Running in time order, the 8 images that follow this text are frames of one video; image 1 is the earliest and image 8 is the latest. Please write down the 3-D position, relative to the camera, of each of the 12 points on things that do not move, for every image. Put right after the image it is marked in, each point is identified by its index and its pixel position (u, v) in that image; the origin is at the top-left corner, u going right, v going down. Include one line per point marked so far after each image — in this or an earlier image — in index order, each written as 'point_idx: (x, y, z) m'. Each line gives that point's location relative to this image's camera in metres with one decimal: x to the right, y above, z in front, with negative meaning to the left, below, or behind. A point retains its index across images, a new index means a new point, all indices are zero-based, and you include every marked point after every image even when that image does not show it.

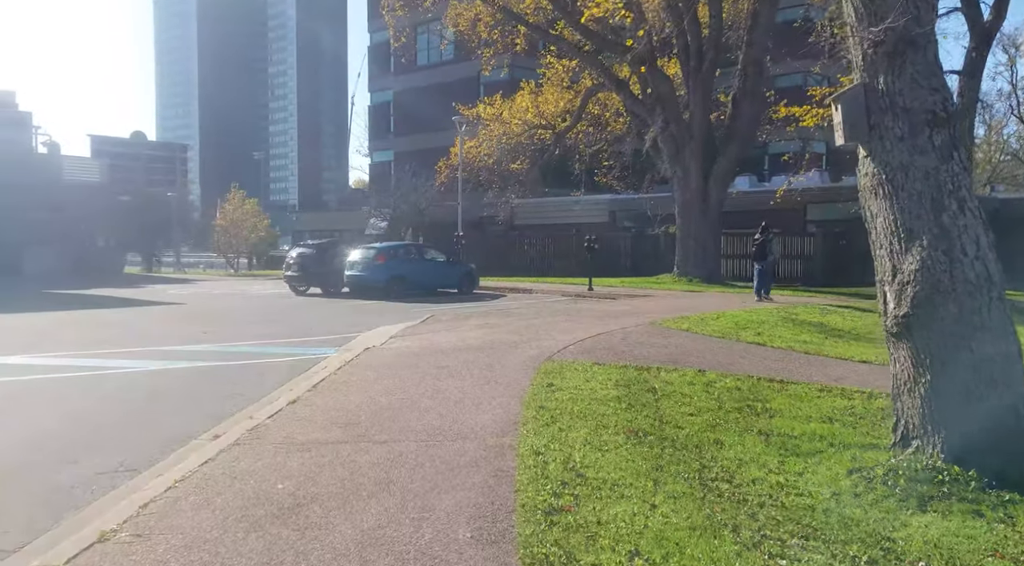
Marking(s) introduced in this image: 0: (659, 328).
0: (+2.5, -0.8, +12.0) m
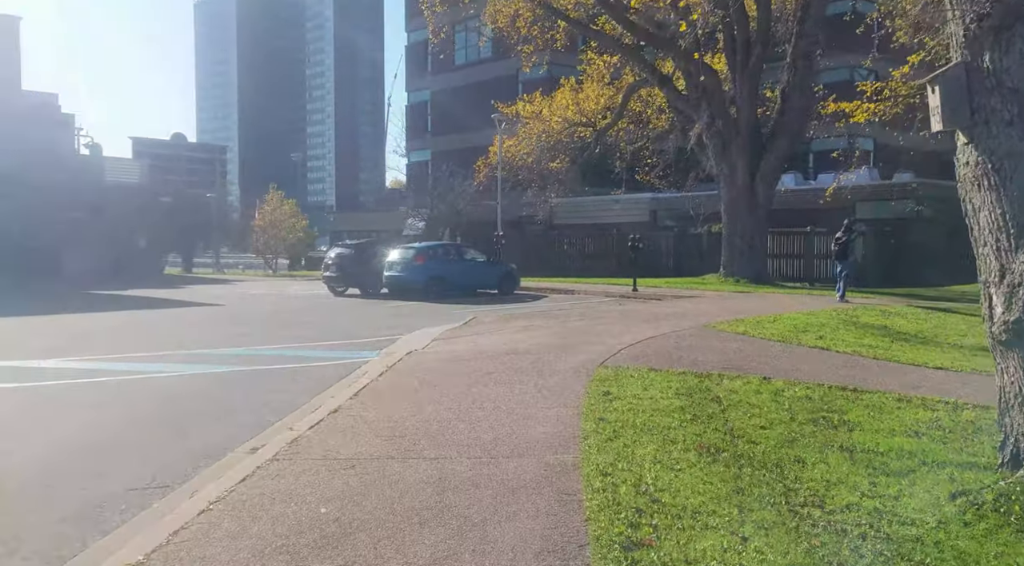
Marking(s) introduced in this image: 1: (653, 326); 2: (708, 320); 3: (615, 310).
0: (+3.2, -0.8, +11.4) m
1: (+2.4, -0.8, +12.2) m
2: (+3.5, -0.7, +12.8) m
3: (+2.2, -0.6, +15.1) m
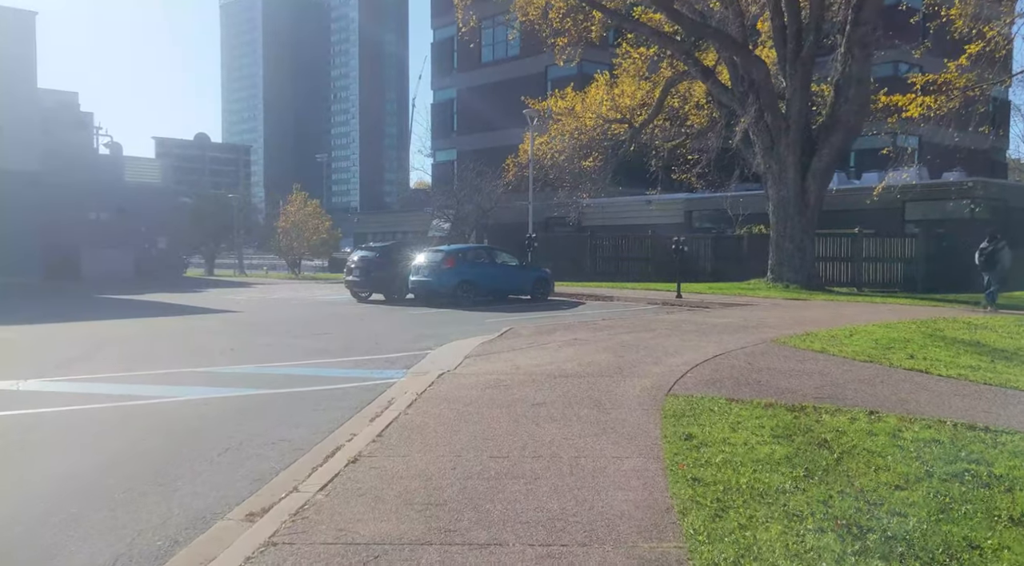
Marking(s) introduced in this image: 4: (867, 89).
0: (+3.8, -1.0, +10.0) m
1: (+3.1, -1.0, +10.8) m
2: (+4.2, -0.8, +11.4) m
3: (+3.0, -0.8, +13.7) m
4: (+10.0, +5.5, +19.7) m
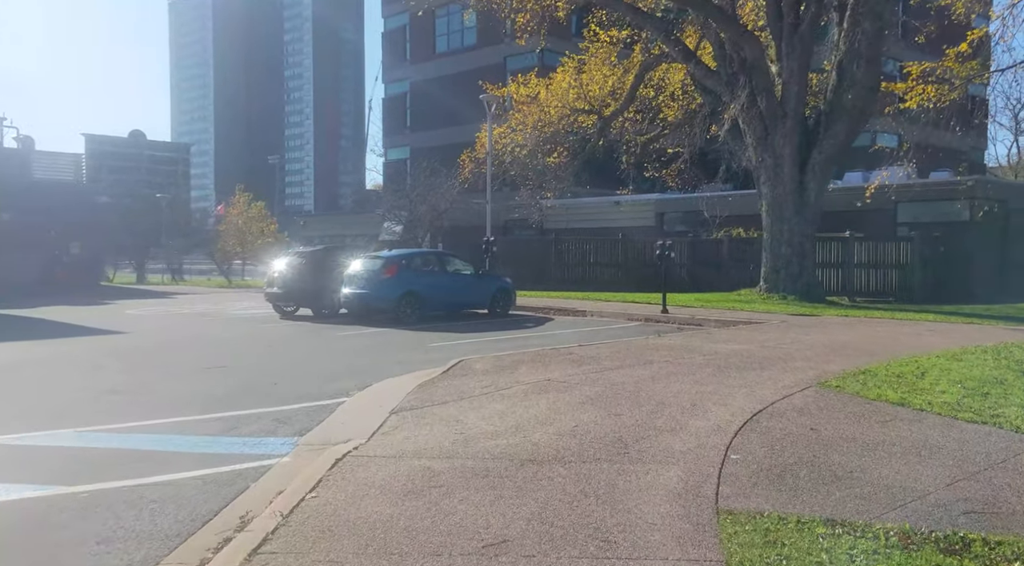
0: (+3.3, -1.2, +7.0) m
1: (+2.5, -1.2, +7.8) m
2: (+3.6, -1.1, +8.4) m
3: (+2.2, -1.0, +10.7) m
4: (+8.9, +5.2, +17.1) m
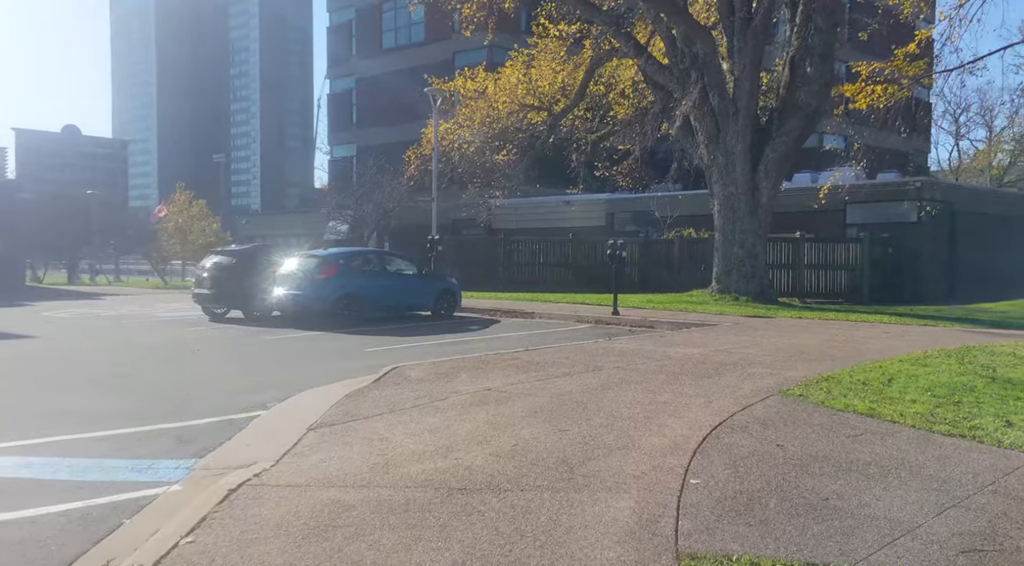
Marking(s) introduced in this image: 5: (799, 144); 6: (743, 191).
0: (+2.7, -1.2, +6.4) m
1: (+1.8, -1.2, +7.1) m
2: (+2.9, -1.1, +7.9) m
3: (+1.4, -1.0, +10.0) m
4: (+7.6, +5.2, +16.8) m
5: (+7.2, +3.5, +17.7) m
6: (+5.9, +2.3, +17.9) m
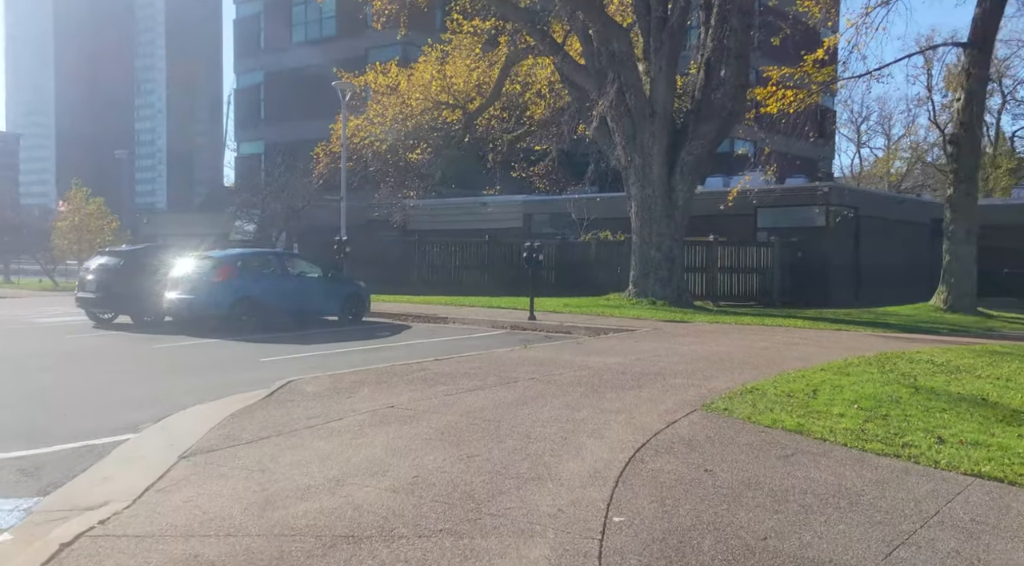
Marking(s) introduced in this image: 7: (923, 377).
0: (+1.9, -1.2, +6.0) m
1: (+1.0, -1.2, +6.6) m
2: (+1.9, -1.1, +7.4) m
3: (+0.2, -1.1, +9.4) m
4: (+5.6, +5.1, +16.9) m
5: (+5.1, +3.4, +17.7) m
6: (+3.7, +2.3, +17.8) m
7: (+4.3, -1.0, +7.4) m
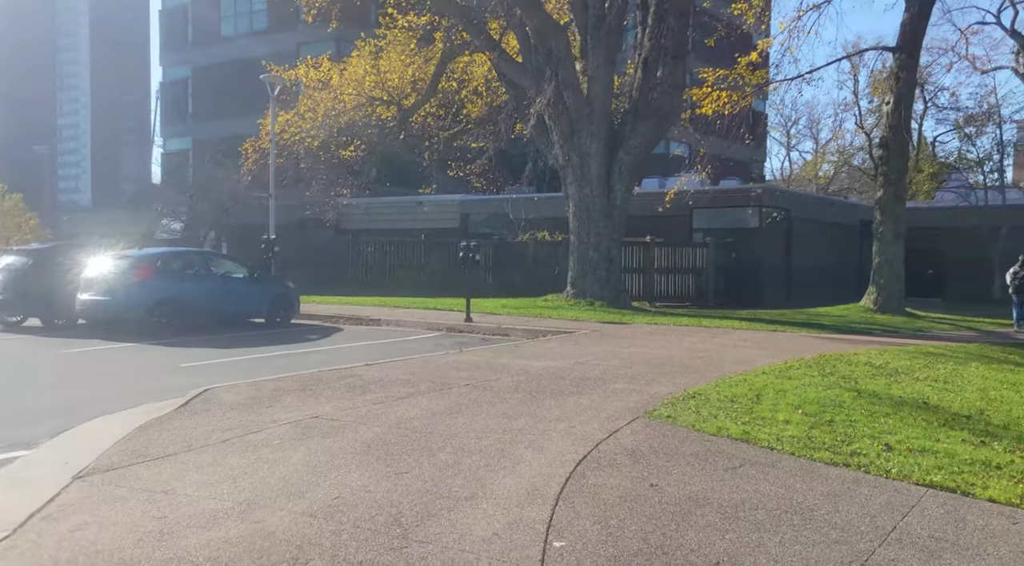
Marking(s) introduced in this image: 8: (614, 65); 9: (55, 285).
0: (+1.4, -1.2, +5.7) m
1: (+0.4, -1.3, +6.2) m
2: (+1.2, -1.1, +7.1) m
3: (-0.6, -1.1, +8.9) m
4: (+4.1, +5.1, +16.9) m
5: (+3.5, +3.4, +17.7) m
6: (+2.1, +2.2, +17.6) m
7: (+3.7, -1.0, +7.3) m
8: (+2.5, +5.4, +17.6) m
9: (-10.2, 0.0, +15.6) m
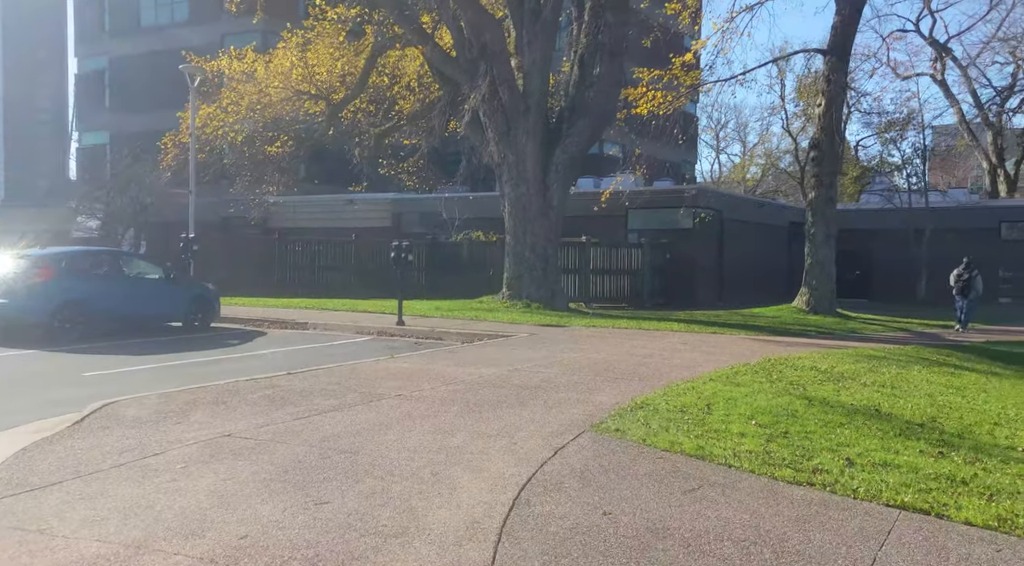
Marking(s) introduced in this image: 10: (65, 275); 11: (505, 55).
0: (+0.9, -1.3, +5.2) m
1: (-0.2, -1.3, +5.7) m
2: (+0.6, -1.2, +6.7) m
3: (-1.4, -1.2, +8.3) m
4: (+2.5, +5.1, +16.7) m
5: (+1.9, +3.4, +17.4) m
6: (+0.5, +2.2, +17.2) m
7: (+3.0, -1.0, +7.1) m
8: (+0.9, +5.4, +17.3) m
9: (-11.5, -0.1, +14.0) m
10: (-8.5, +0.1, +13.1) m
11: (-0.1, +5.4, +16.7) m
